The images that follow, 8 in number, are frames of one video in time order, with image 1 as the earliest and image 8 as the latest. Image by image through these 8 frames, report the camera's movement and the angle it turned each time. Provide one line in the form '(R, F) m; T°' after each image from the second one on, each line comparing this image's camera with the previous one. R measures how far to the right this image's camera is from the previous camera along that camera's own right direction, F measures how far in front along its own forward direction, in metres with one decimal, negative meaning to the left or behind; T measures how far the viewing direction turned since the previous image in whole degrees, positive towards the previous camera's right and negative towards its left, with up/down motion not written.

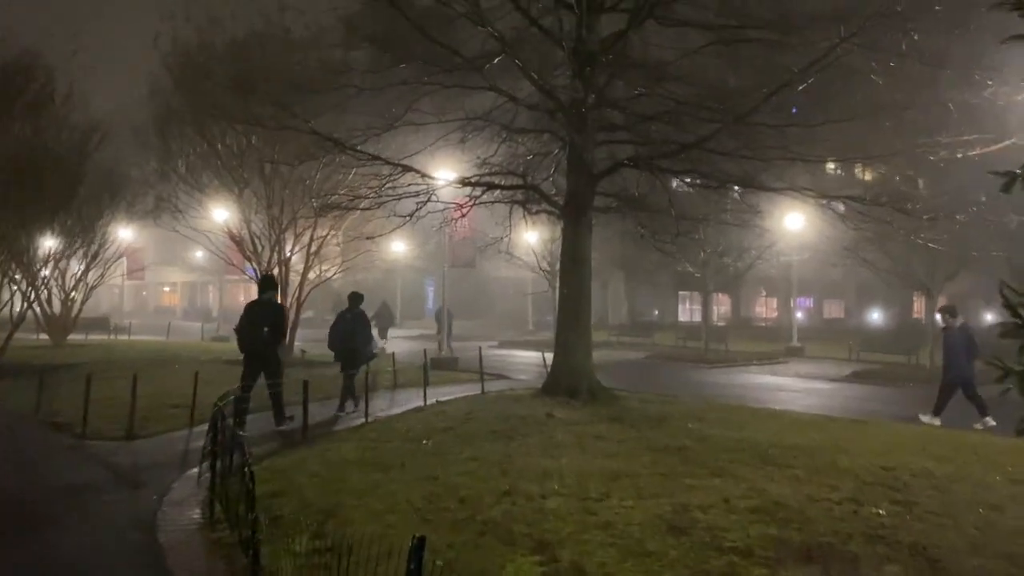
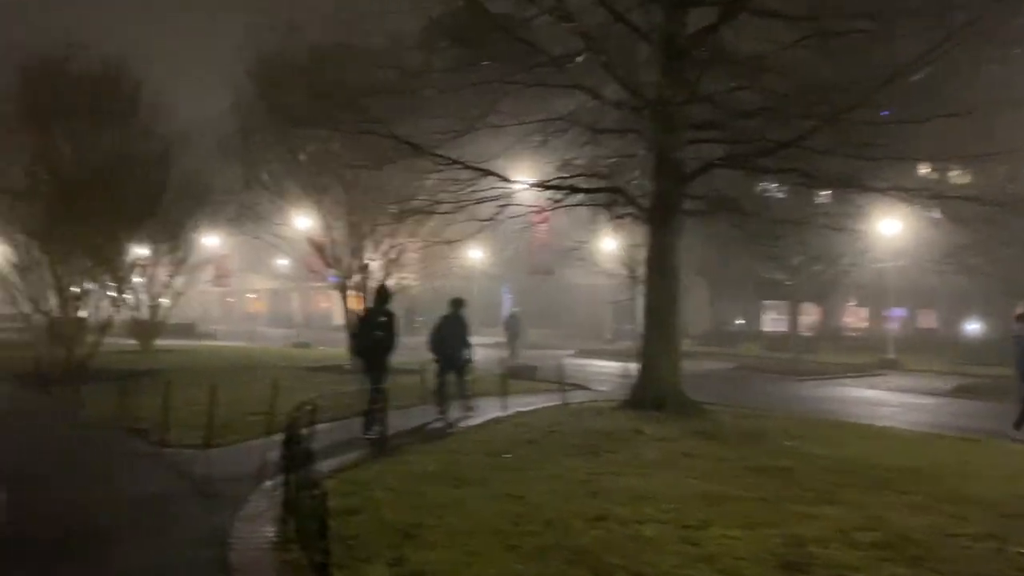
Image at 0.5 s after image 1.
(-0.1, +0.7) m; -5°
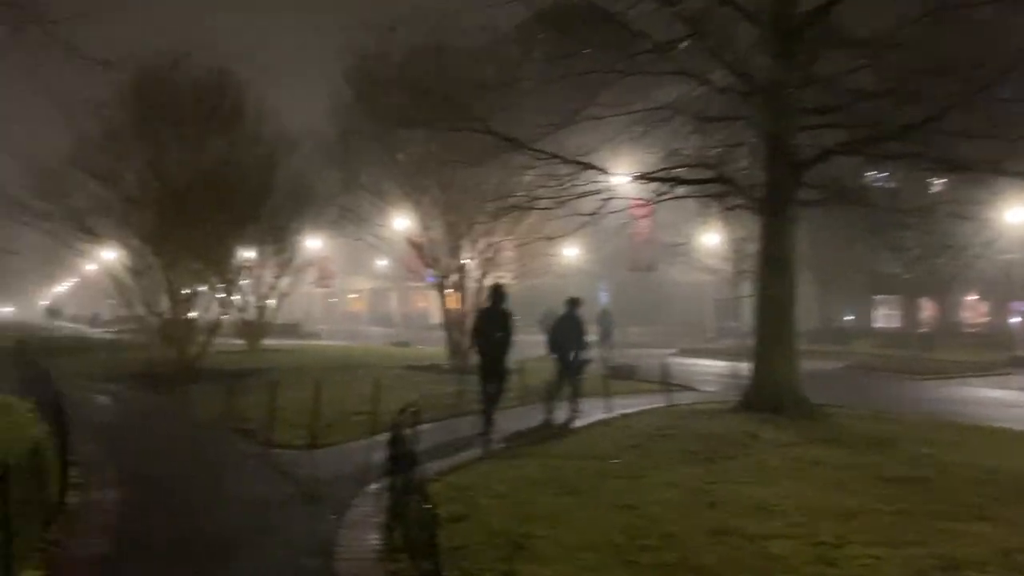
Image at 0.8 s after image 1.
(-0.2, +0.5) m; -6°
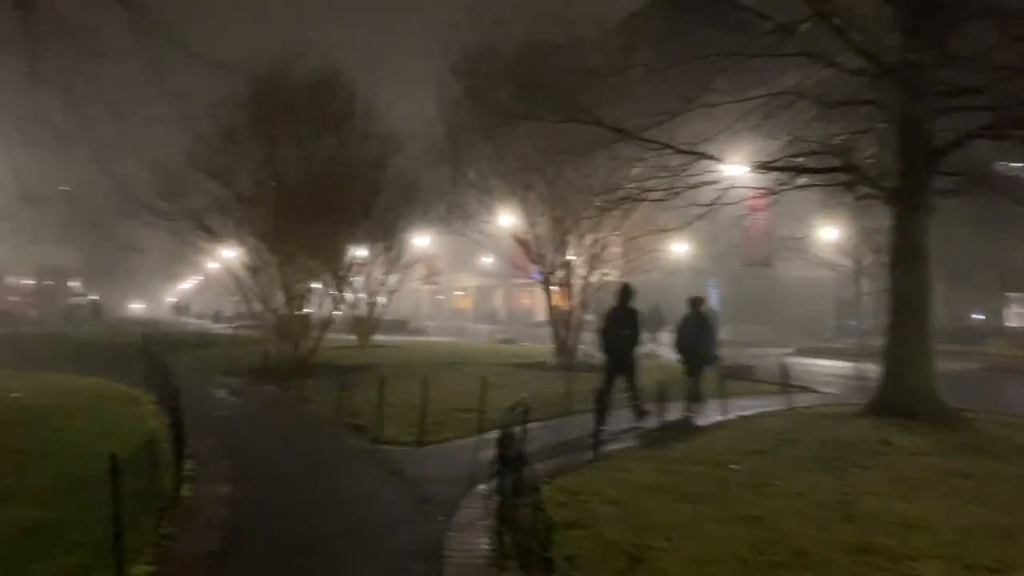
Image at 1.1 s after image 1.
(-0.1, +0.4) m; -7°
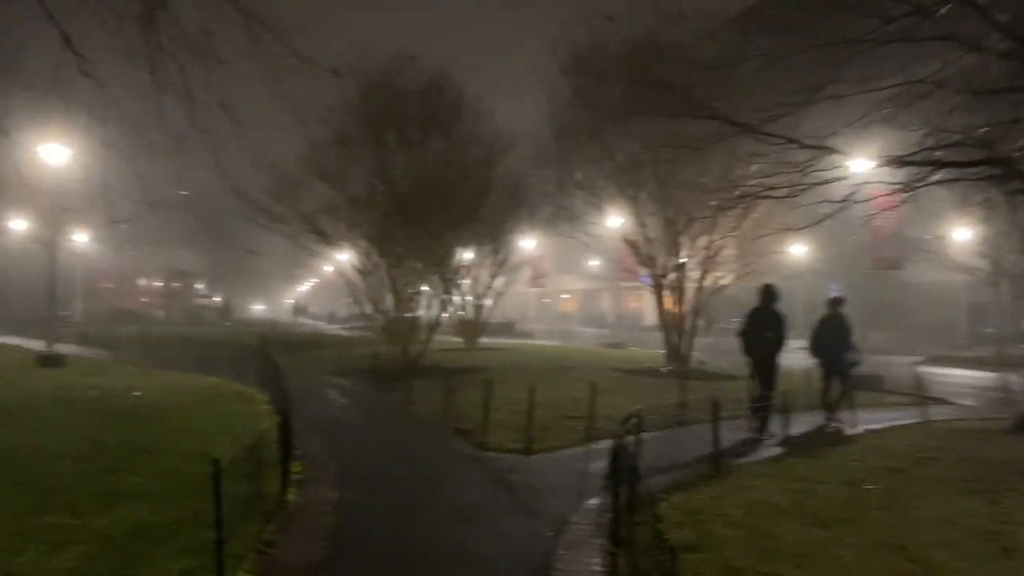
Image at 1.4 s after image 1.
(-0.1, +0.5) m; -7°
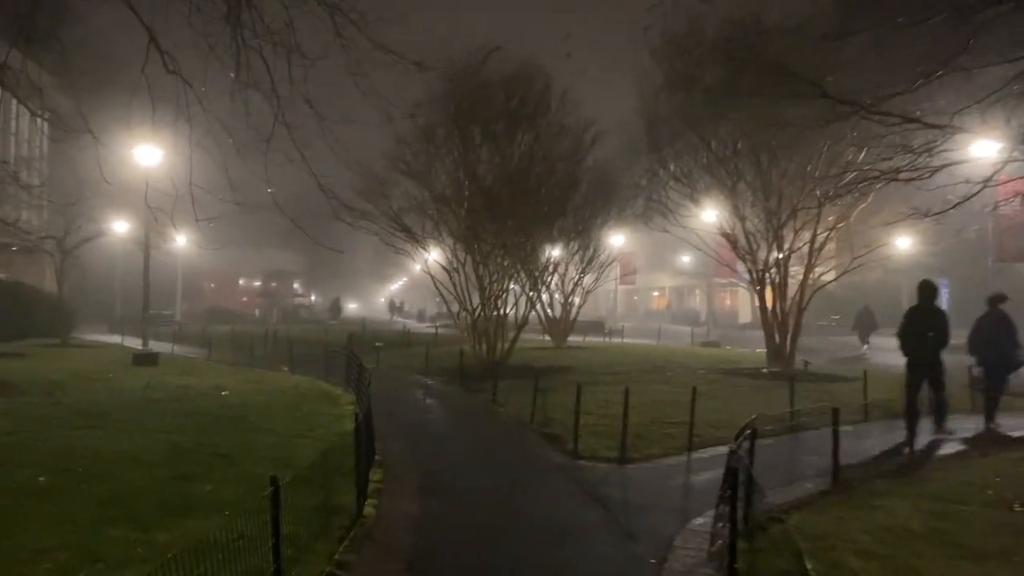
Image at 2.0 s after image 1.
(-0.1, +0.8) m; -6°
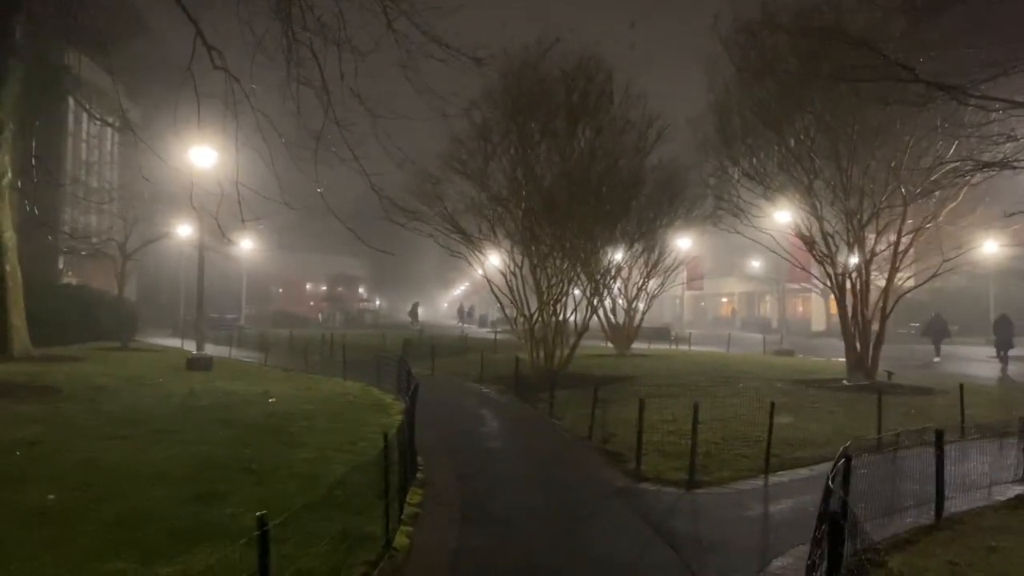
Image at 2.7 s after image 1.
(+0.1, +1.0) m; -4°
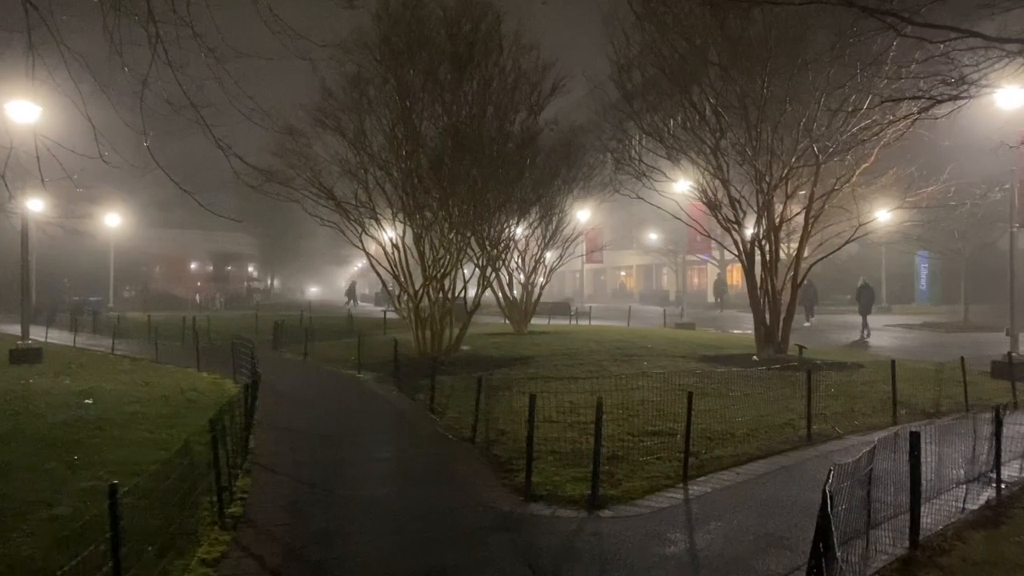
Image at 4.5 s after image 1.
(+0.5, +2.4) m; +7°
